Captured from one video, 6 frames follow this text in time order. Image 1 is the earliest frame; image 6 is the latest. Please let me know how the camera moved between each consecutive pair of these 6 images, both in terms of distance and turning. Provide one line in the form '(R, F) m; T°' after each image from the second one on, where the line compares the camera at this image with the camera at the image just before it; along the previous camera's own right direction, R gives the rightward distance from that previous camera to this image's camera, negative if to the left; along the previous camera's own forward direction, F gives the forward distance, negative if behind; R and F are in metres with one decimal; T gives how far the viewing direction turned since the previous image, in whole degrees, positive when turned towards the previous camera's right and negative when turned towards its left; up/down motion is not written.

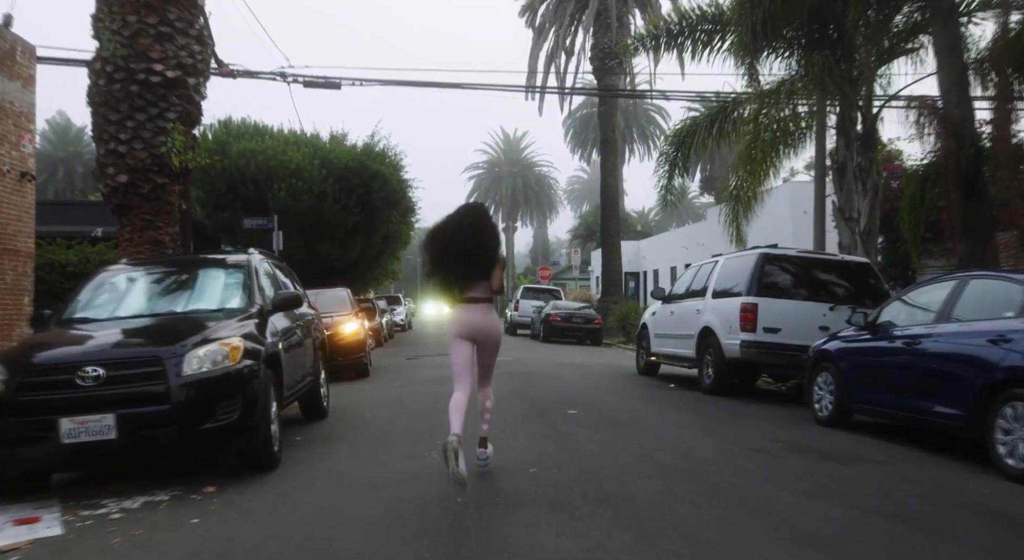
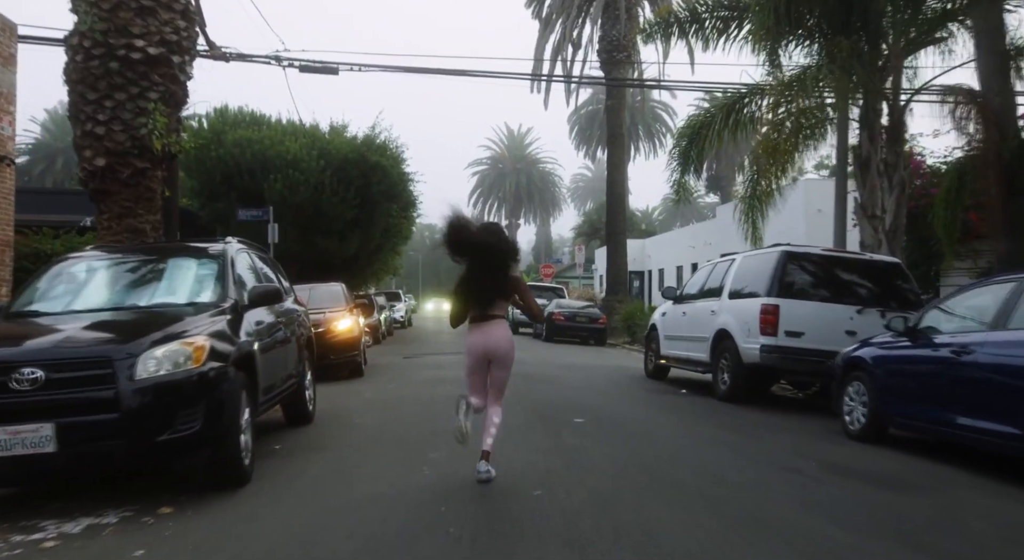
(0.0, +0.7) m; 0°
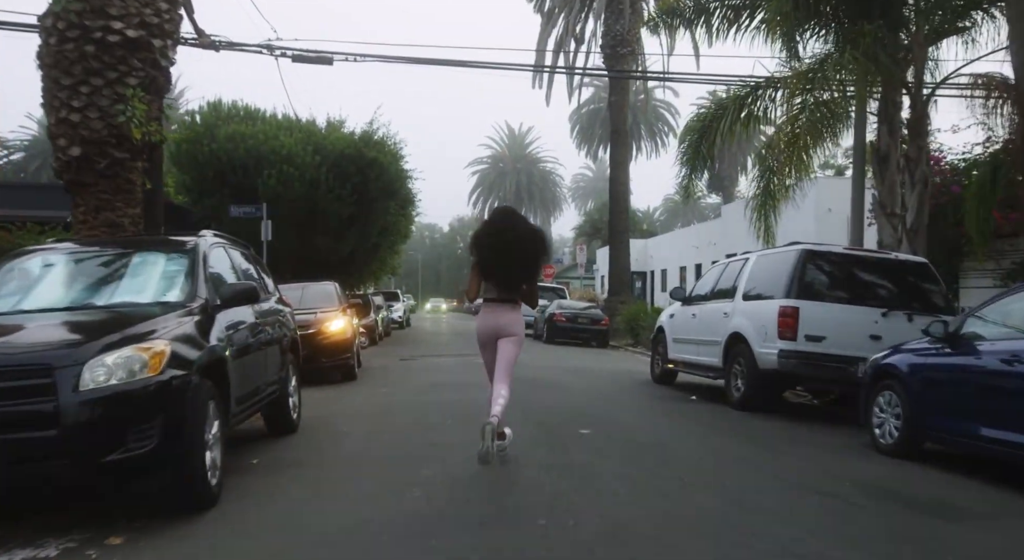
(0.0, +0.6) m; 0°
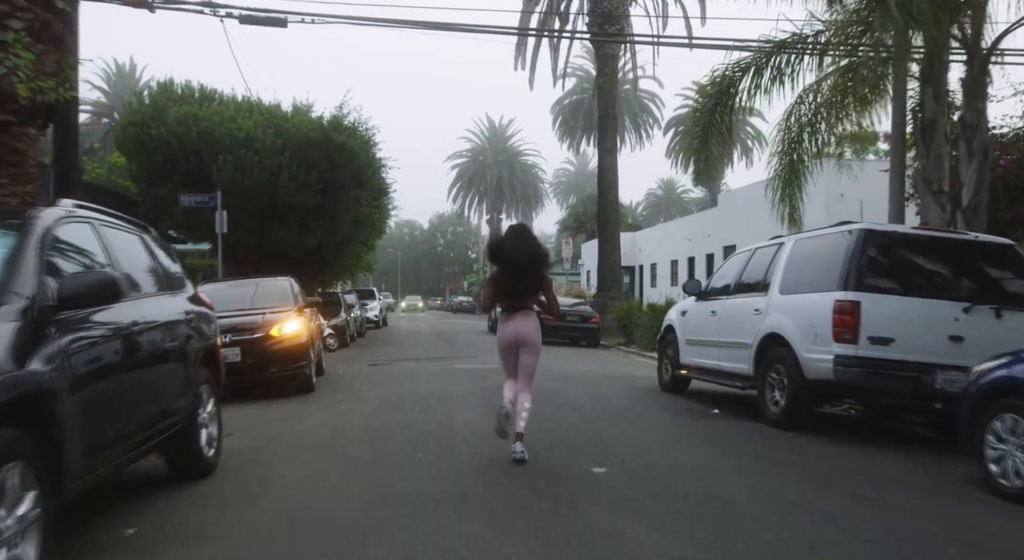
(0.0, +1.9) m; +1°
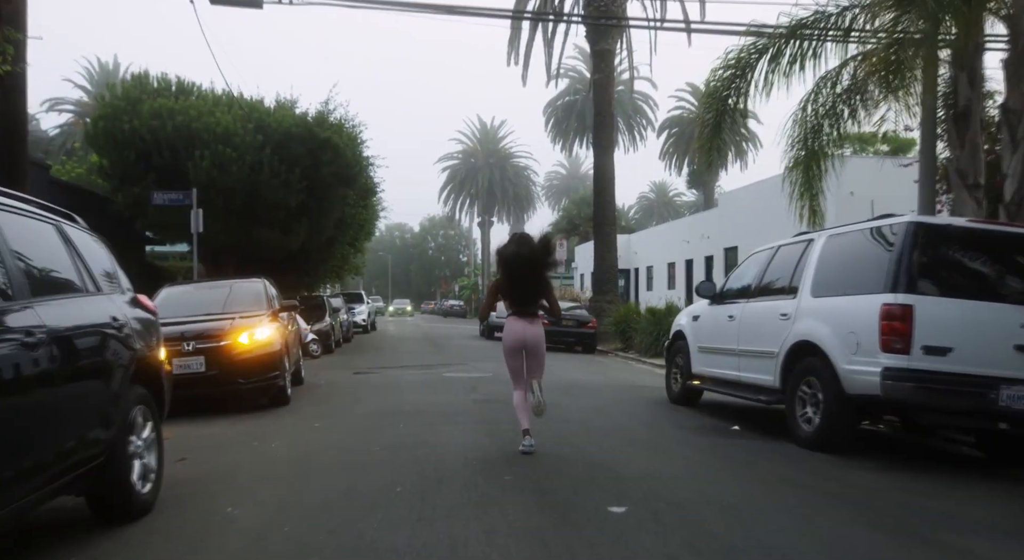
(-0.1, +1.0) m; +1°
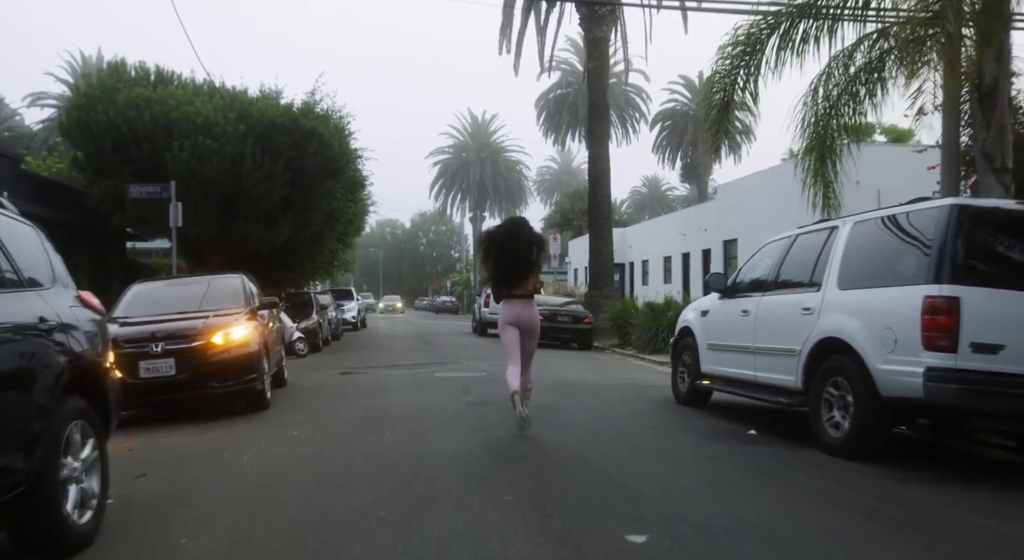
(0.0, +0.7) m; +1°
